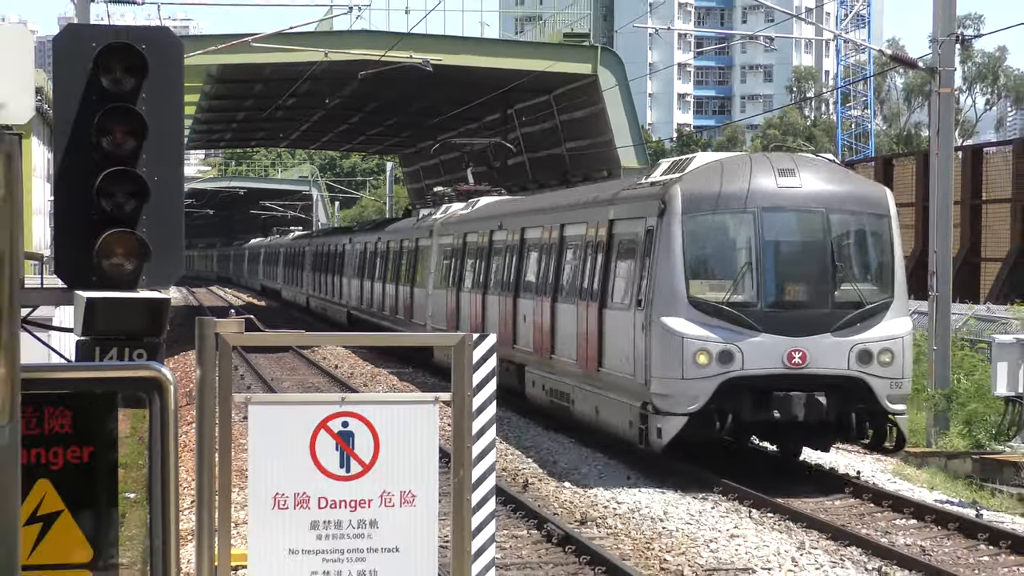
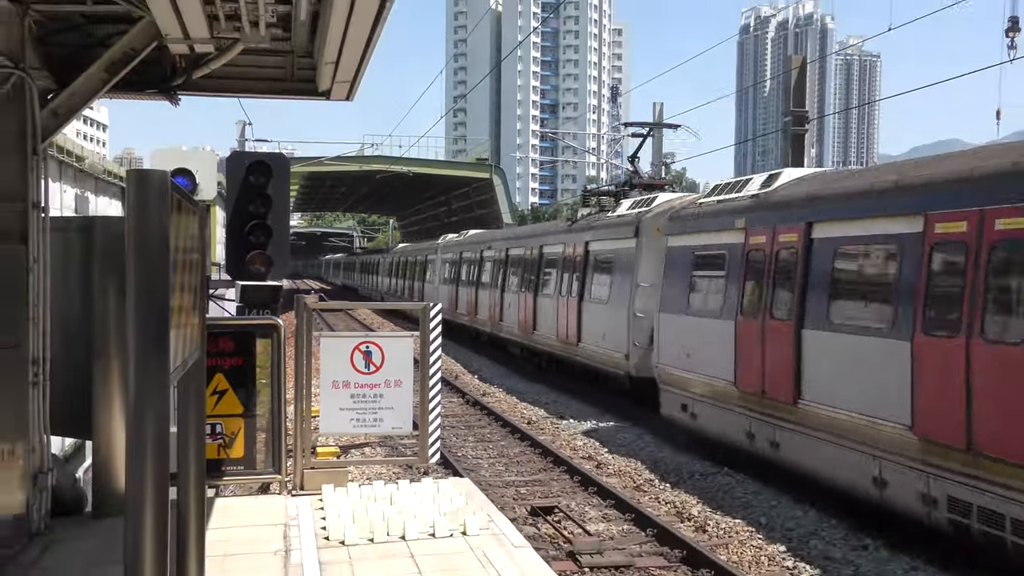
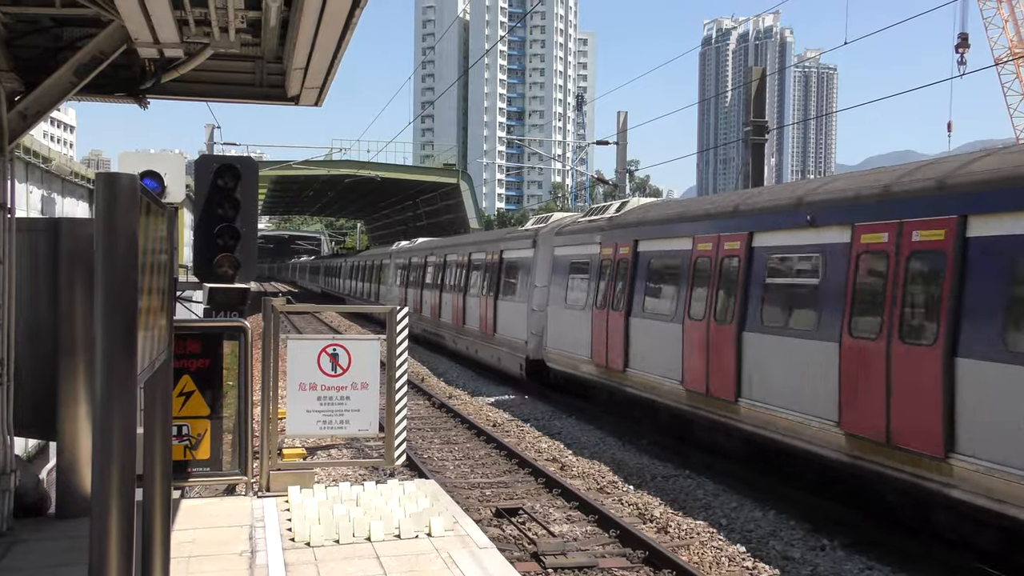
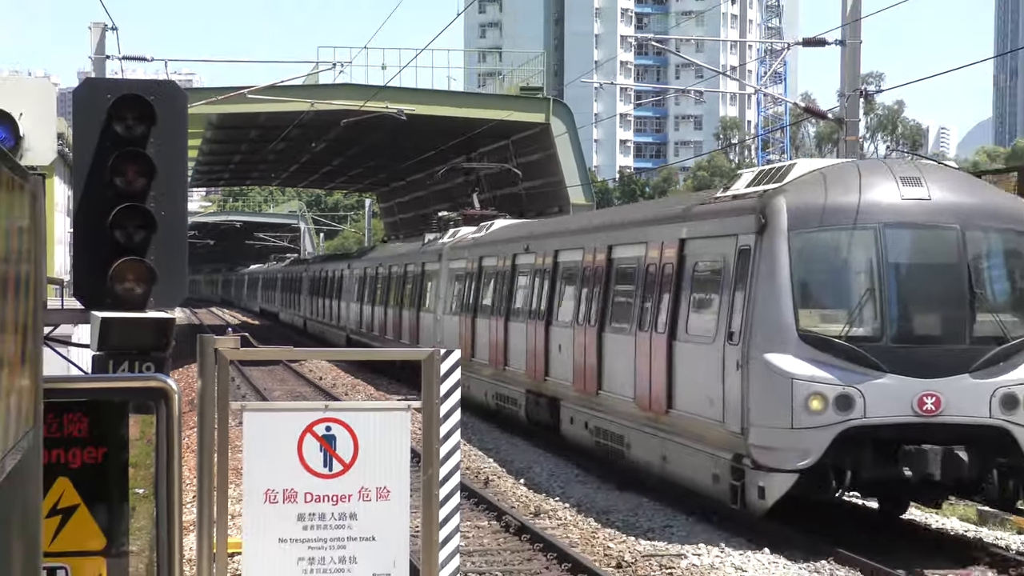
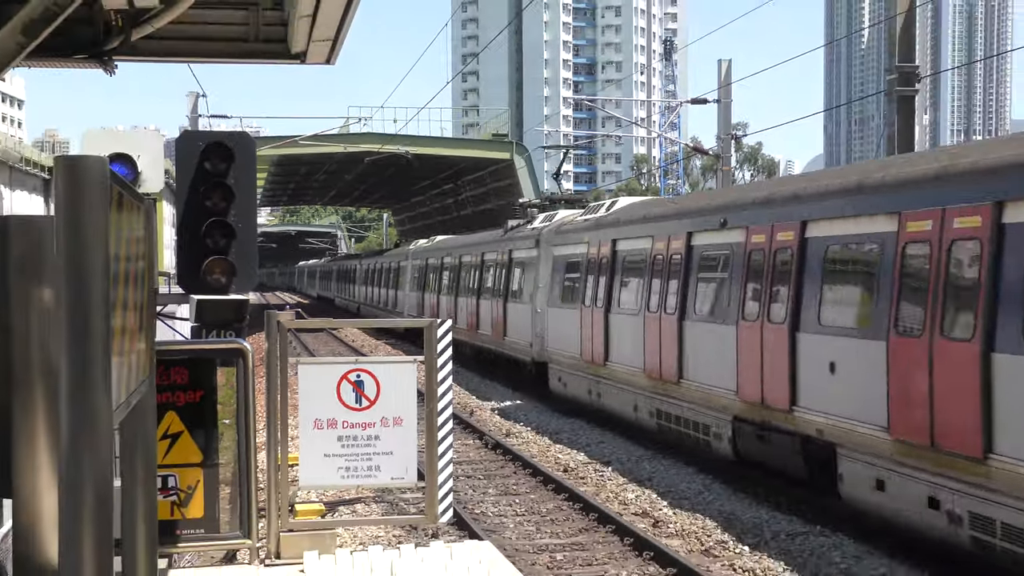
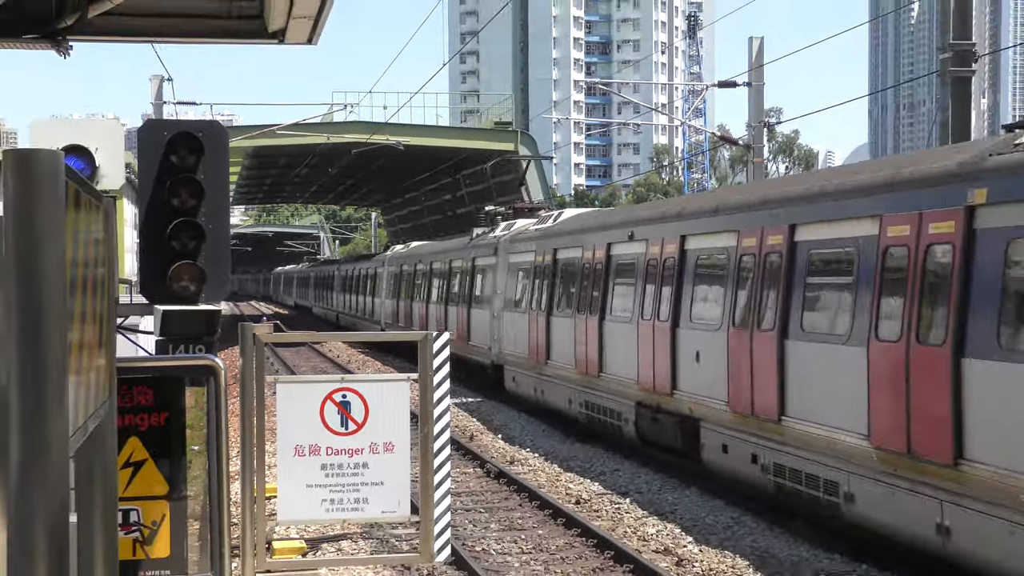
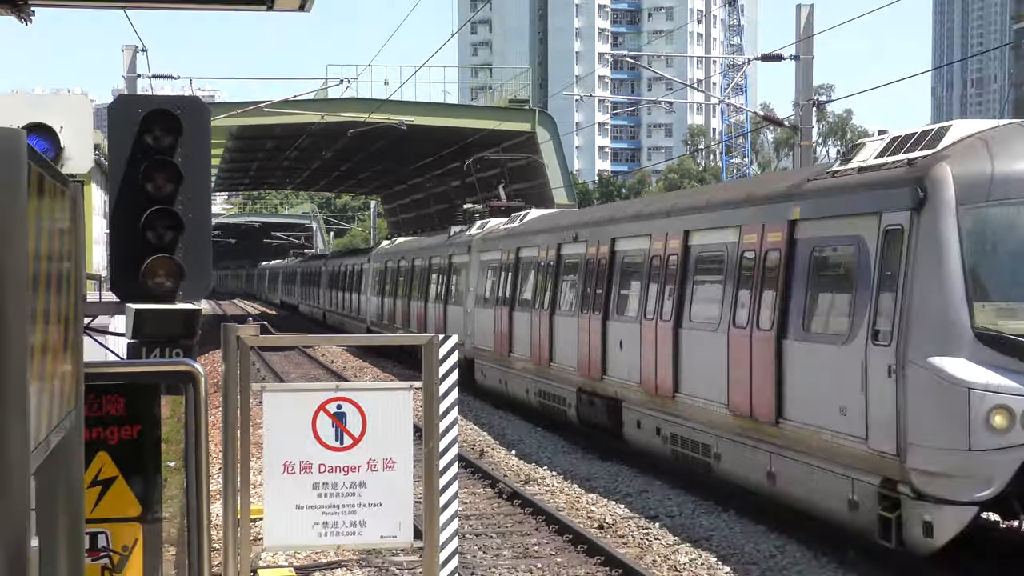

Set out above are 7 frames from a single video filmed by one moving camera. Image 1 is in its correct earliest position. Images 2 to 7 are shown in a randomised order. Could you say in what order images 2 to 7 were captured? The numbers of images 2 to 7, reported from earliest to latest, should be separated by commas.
4, 7, 6, 5, 2, 3
